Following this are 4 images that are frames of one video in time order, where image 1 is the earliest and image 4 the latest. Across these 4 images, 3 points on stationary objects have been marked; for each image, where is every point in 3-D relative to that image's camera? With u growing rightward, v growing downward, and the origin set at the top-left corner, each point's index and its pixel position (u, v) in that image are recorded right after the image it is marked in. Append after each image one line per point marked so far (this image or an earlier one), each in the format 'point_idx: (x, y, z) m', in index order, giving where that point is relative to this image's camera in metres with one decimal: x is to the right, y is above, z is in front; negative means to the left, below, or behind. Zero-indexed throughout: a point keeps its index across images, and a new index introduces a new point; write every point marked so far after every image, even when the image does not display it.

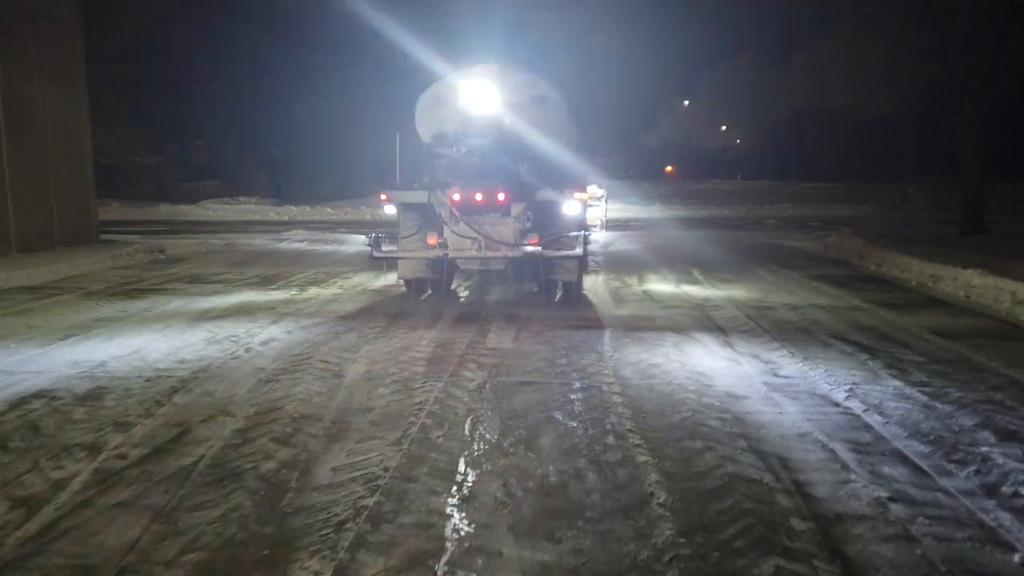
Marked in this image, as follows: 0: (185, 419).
0: (-2.9, -1.2, +7.1) m
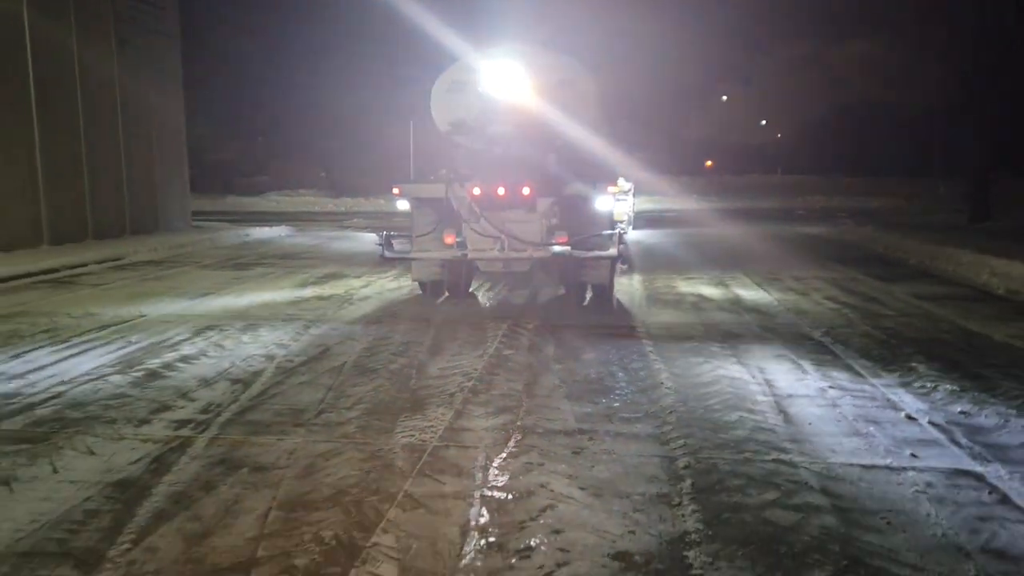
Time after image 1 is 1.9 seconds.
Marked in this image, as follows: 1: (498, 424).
0: (-2.3, -0.7, +9.7) m
1: (-0.1, -1.1, +6.7) m
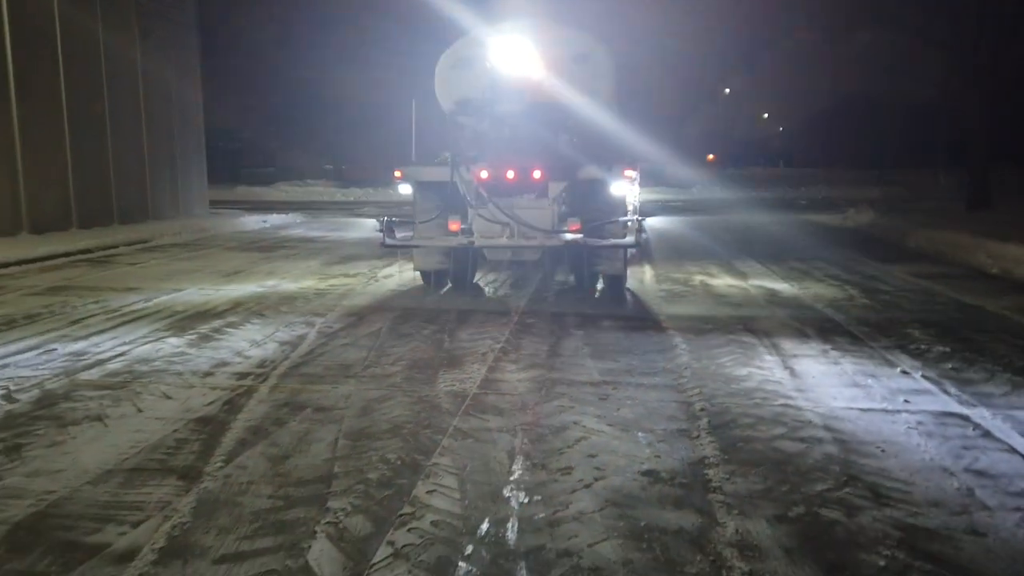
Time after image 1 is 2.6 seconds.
0: (-2.0, -0.3, +10.4) m
1: (+0.2, -0.8, +7.3) m
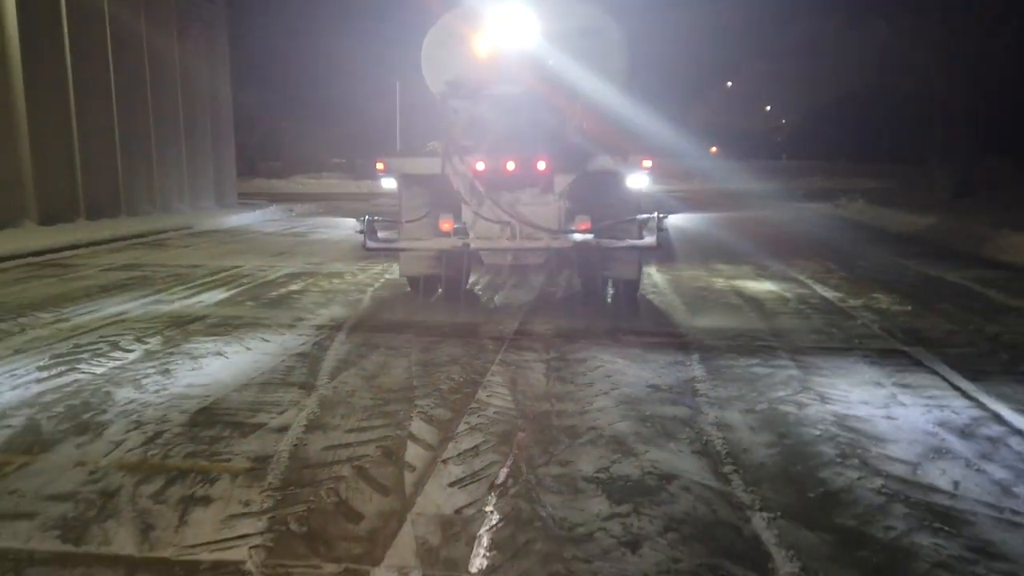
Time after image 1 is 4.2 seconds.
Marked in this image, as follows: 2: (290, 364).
0: (-1.7, +0.1, +12.0) m
1: (+0.5, -0.4, +9.0) m
2: (-2.0, -0.7, +7.2) m
